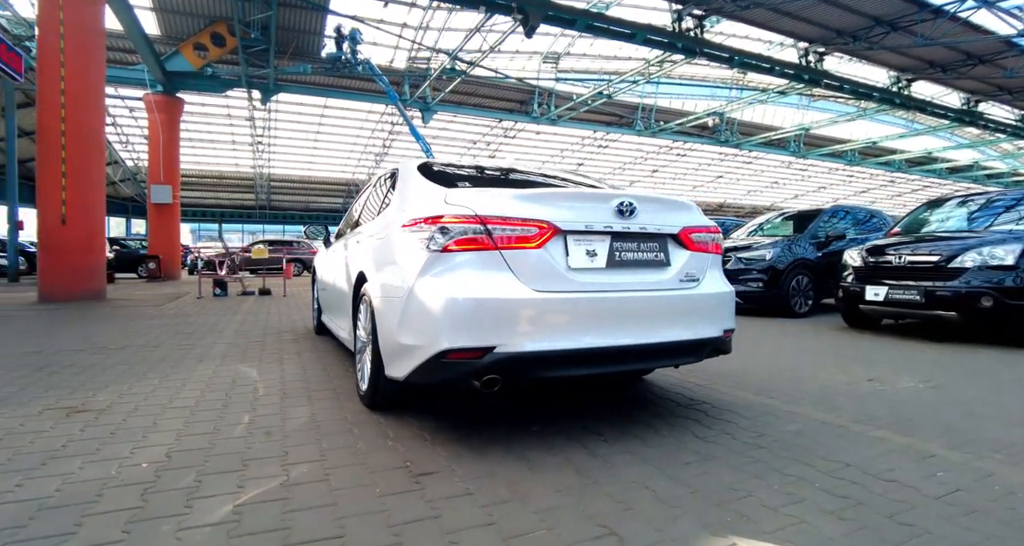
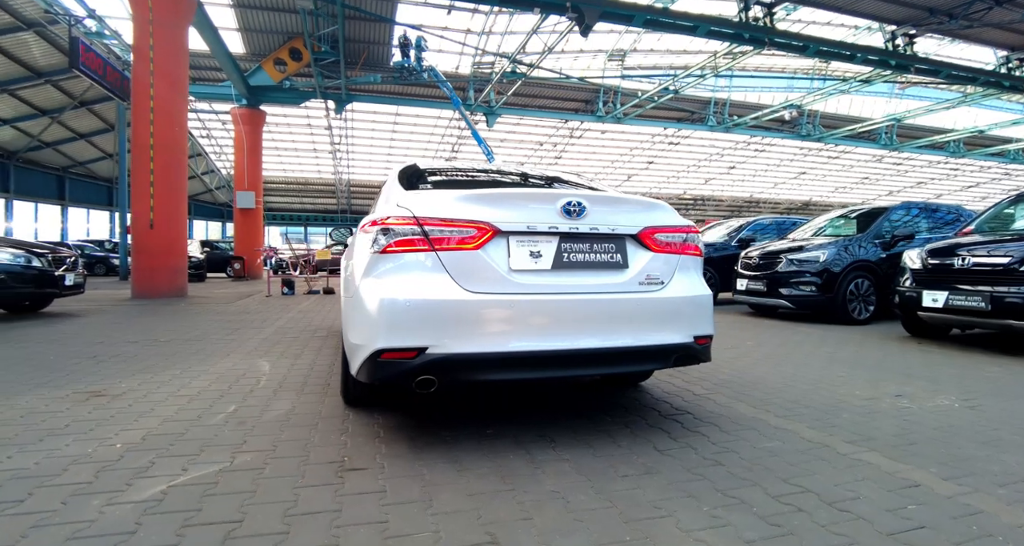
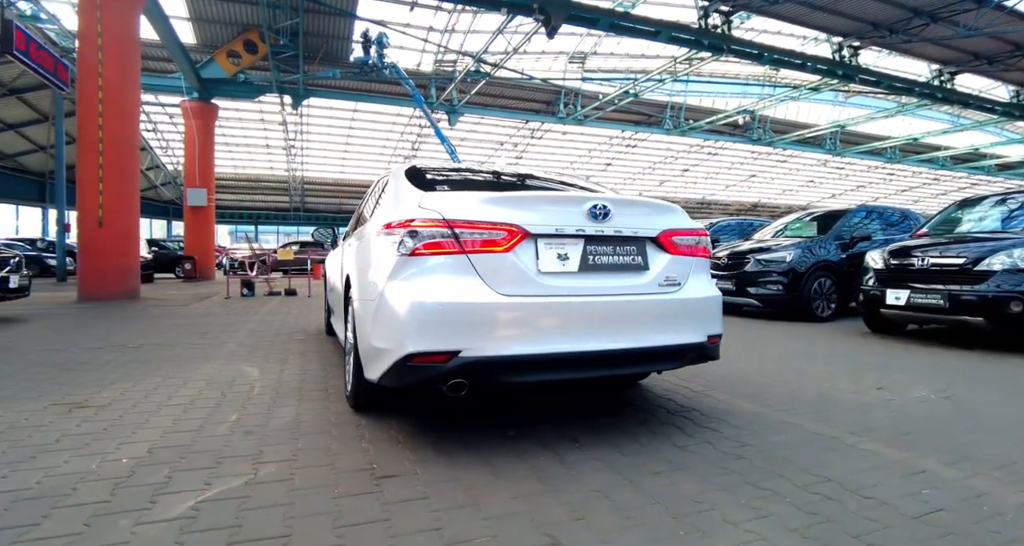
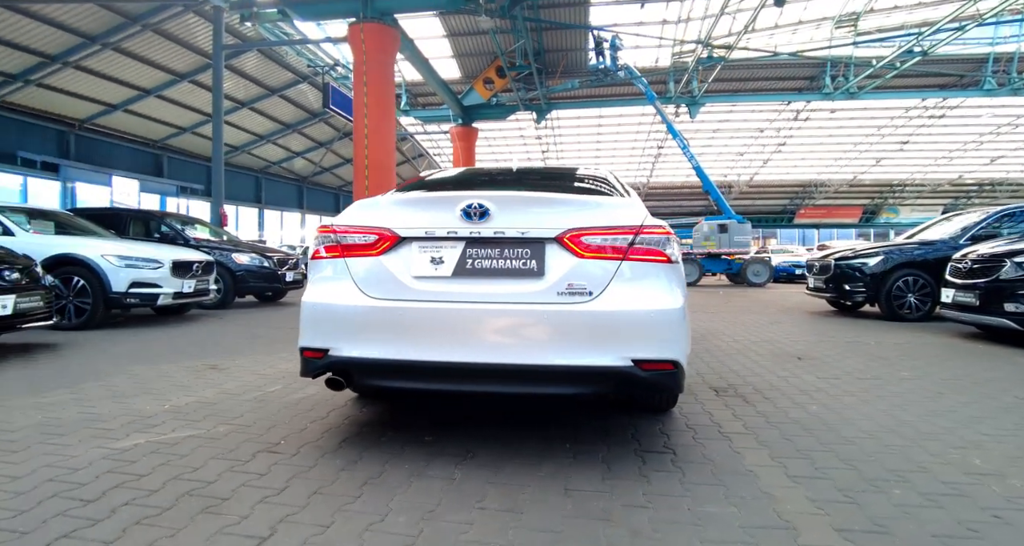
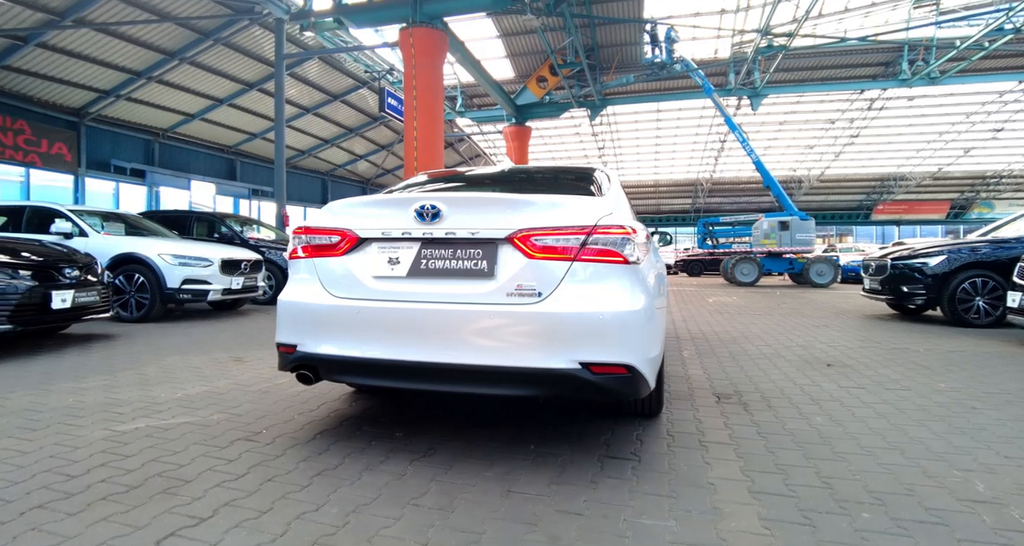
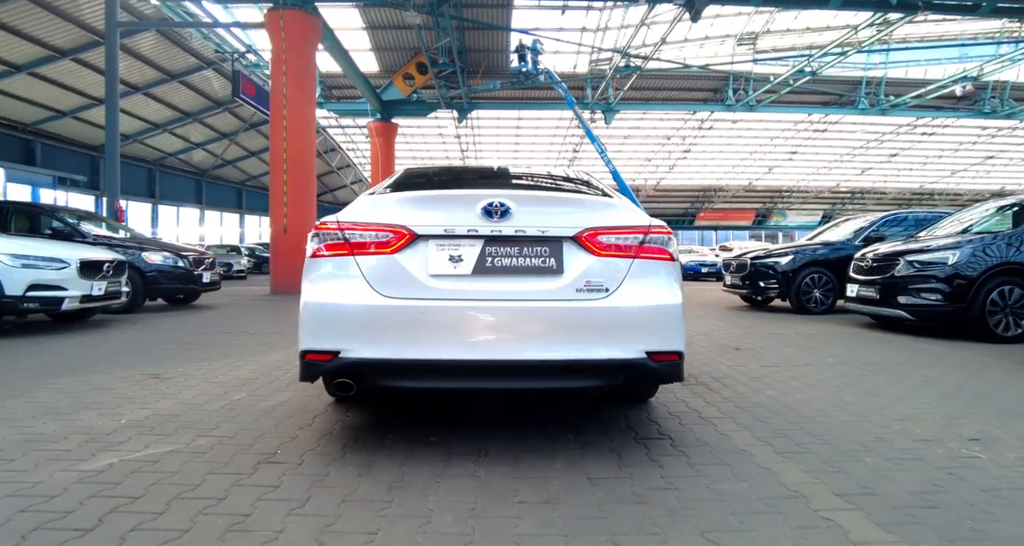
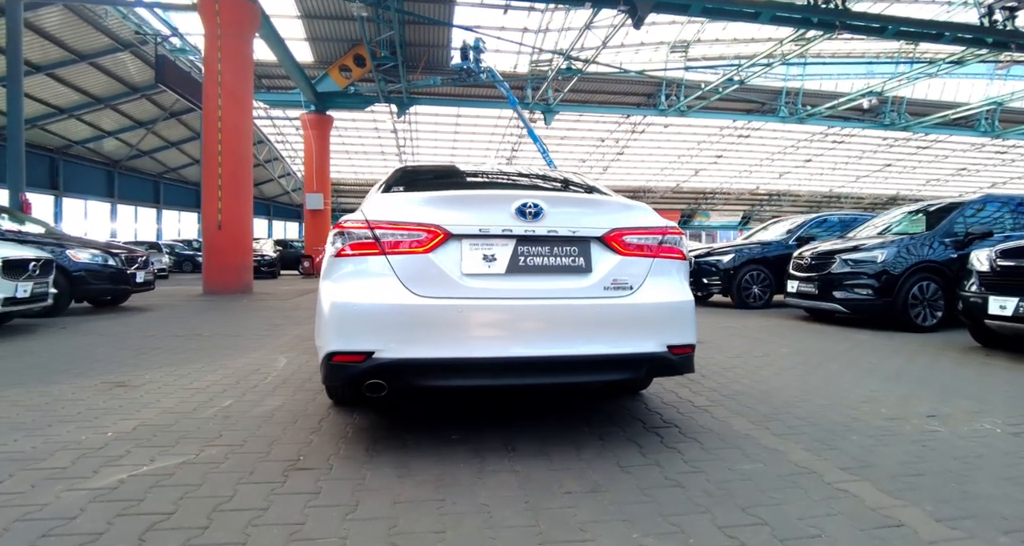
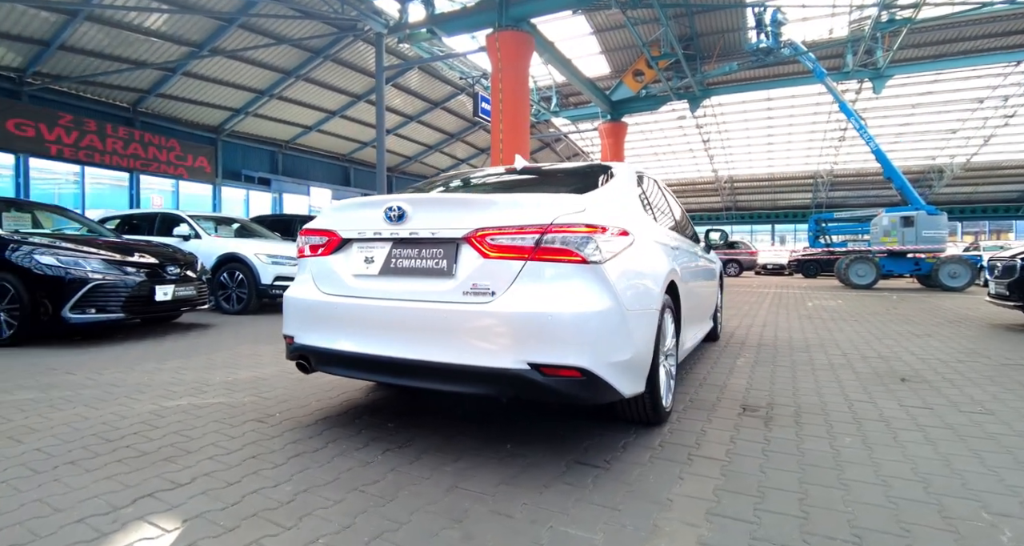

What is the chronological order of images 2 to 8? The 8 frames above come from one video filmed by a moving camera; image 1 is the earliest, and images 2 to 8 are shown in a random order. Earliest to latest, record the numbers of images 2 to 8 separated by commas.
3, 2, 7, 6, 4, 5, 8
